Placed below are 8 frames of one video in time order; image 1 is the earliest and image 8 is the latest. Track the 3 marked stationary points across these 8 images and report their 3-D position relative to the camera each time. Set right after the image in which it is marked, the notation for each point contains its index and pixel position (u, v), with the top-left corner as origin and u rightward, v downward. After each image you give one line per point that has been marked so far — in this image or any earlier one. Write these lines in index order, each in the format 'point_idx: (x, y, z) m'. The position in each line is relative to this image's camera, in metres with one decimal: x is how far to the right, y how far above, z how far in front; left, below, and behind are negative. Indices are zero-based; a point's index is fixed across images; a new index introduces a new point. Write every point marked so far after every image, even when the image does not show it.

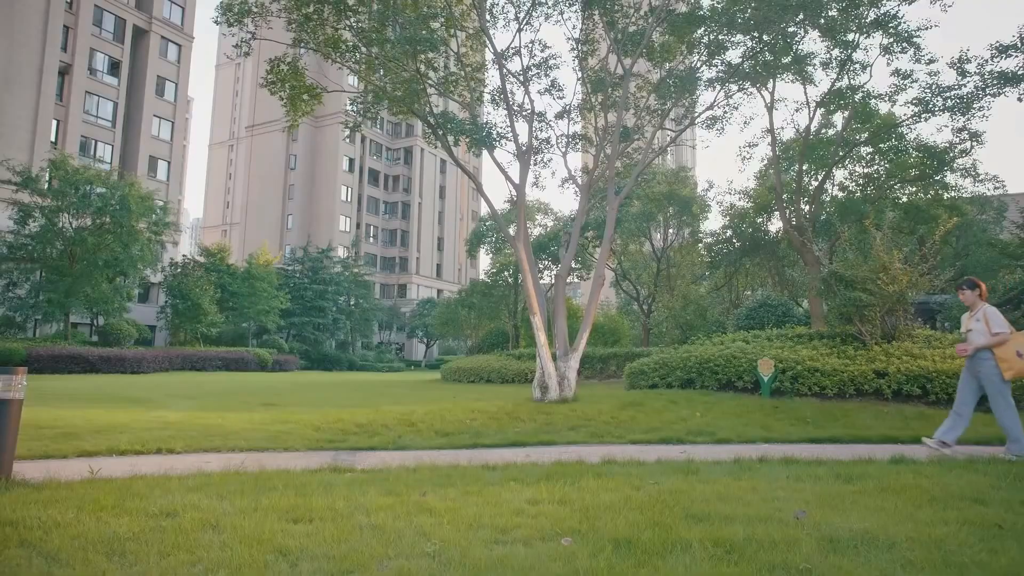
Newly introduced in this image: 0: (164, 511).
0: (-1.6, -1.0, +3.5) m
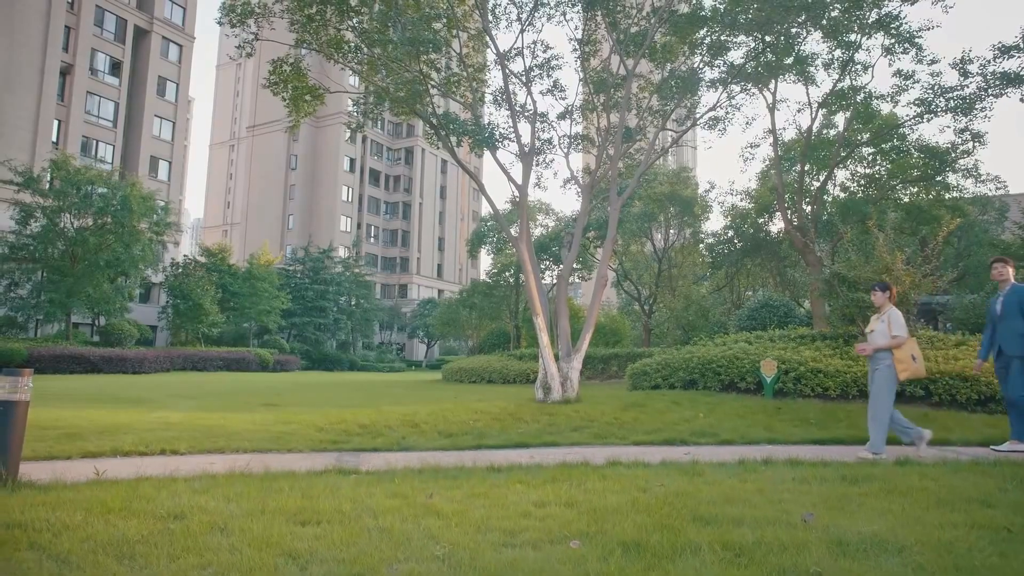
0: (-1.6, -1.0, +3.5) m
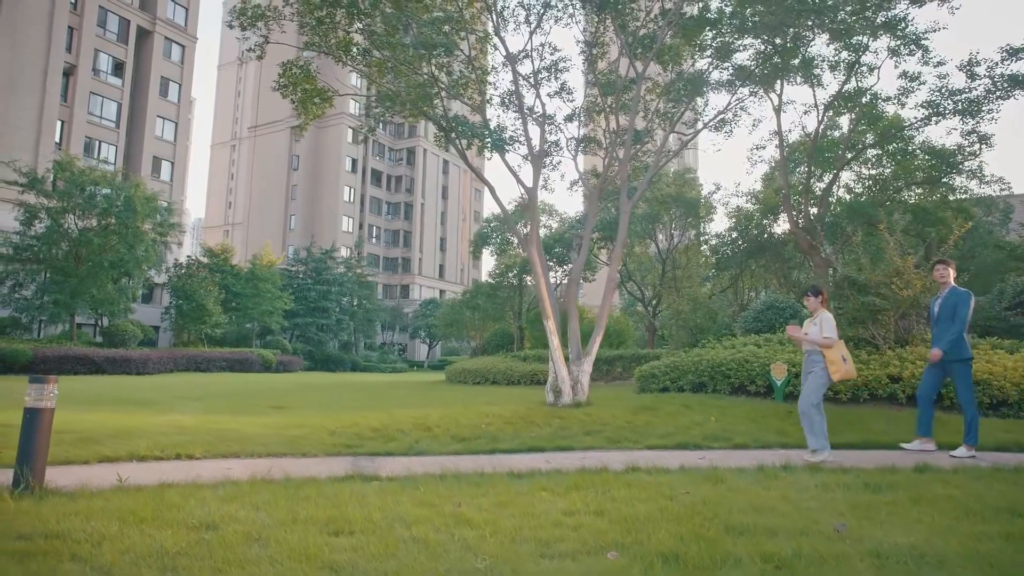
0: (-1.4, -1.1, +3.5) m
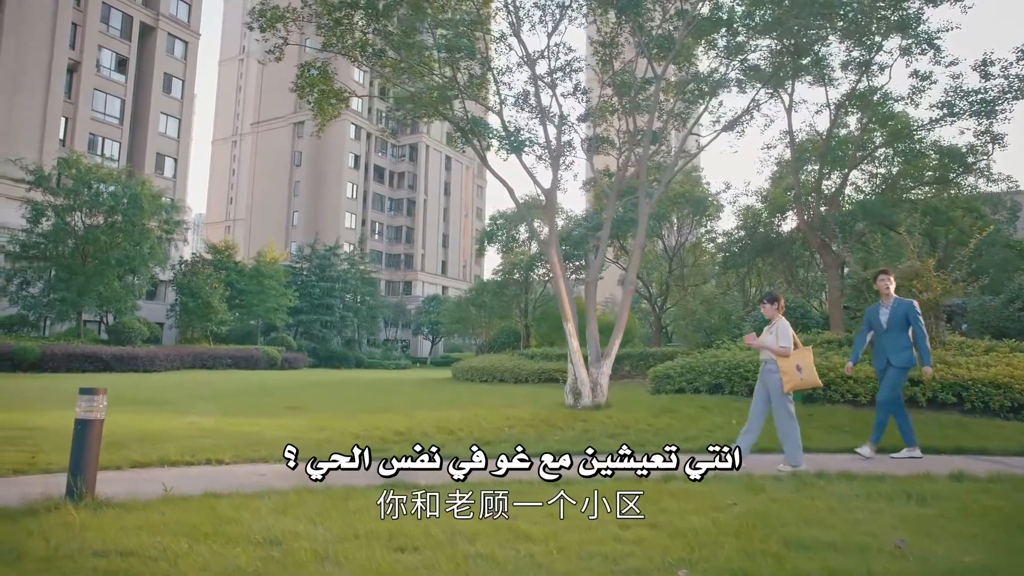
0: (-1.1, -1.2, +3.5) m
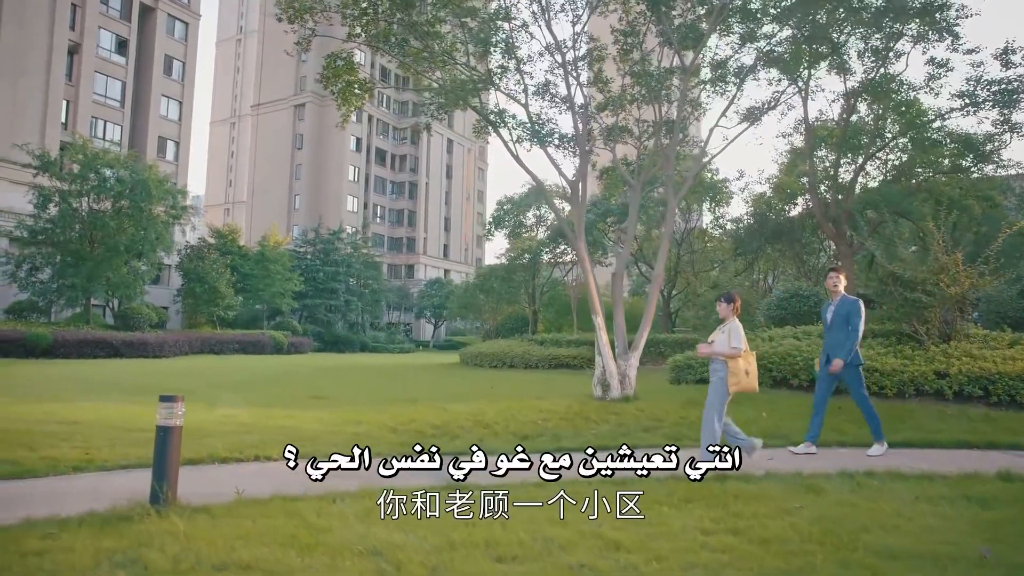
0: (-0.7, -1.2, +3.6) m
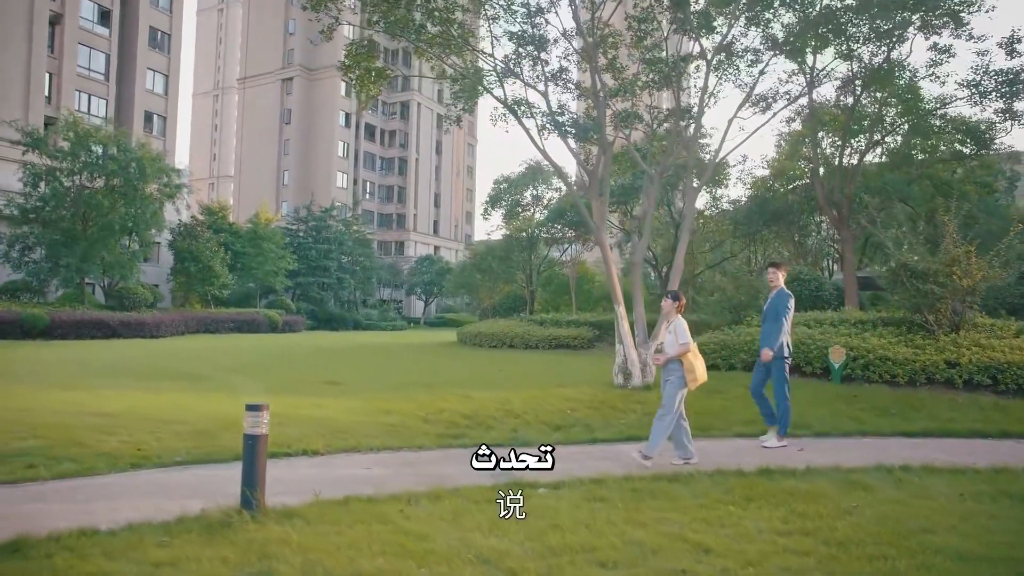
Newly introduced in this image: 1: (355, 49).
0: (-0.2, -1.3, +3.9) m
1: (-2.7, +3.9, +12.5) m
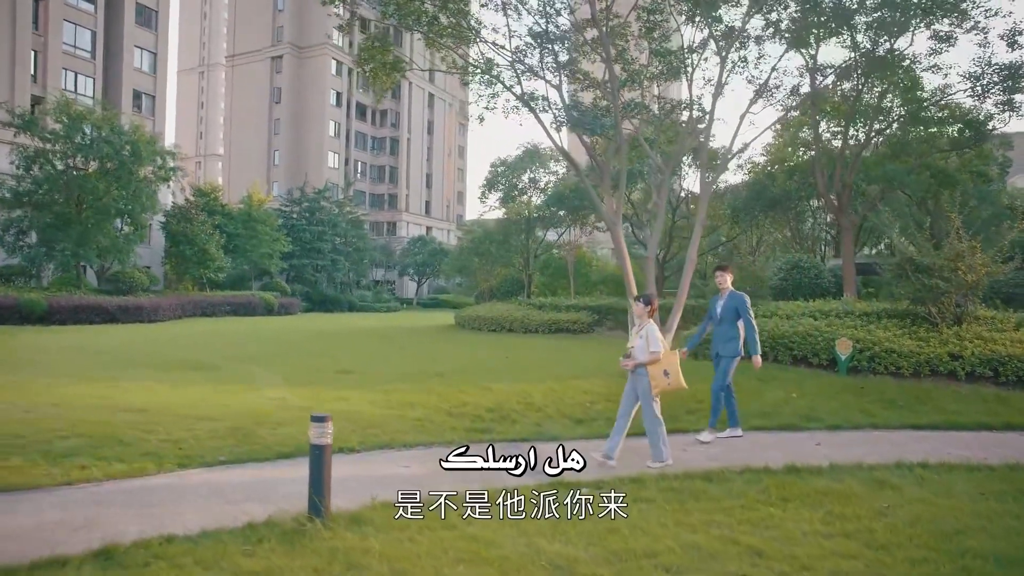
0: (+0.2, -1.5, +4.1) m
1: (-2.5, +4.0, +12.5) m
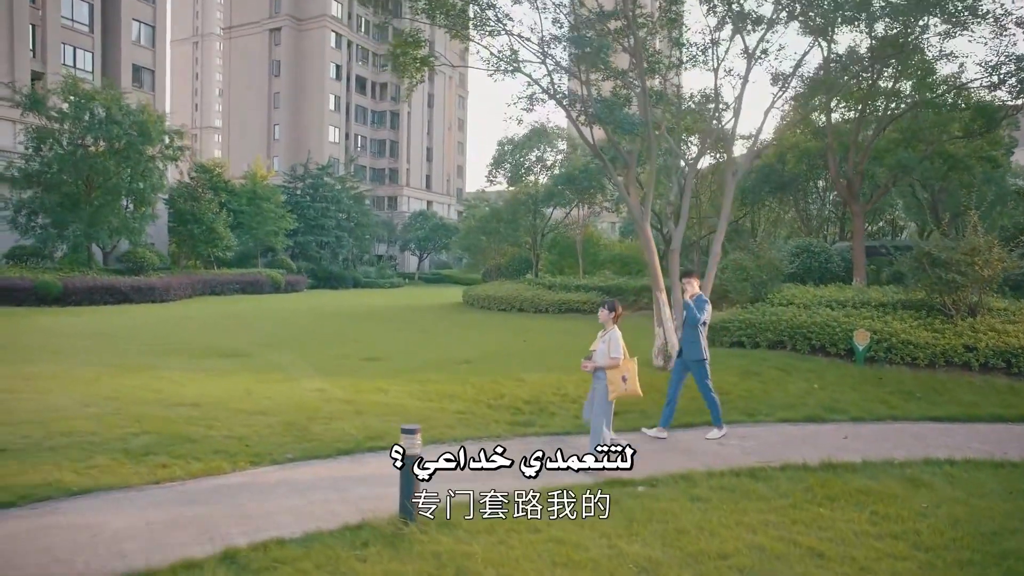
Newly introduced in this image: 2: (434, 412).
0: (+0.7, -1.7, +4.6) m
1: (-2.0, +4.2, +12.7) m
2: (-1.0, -1.6, +9.6) m
